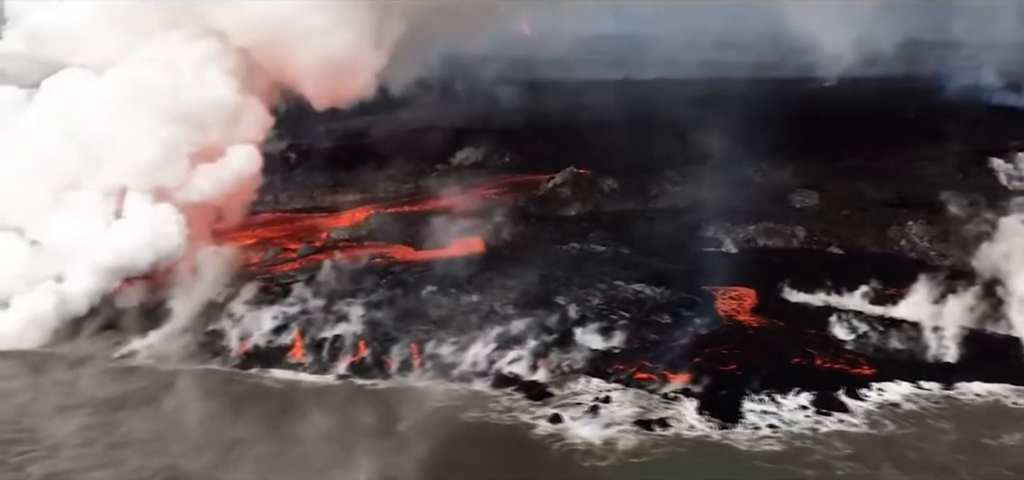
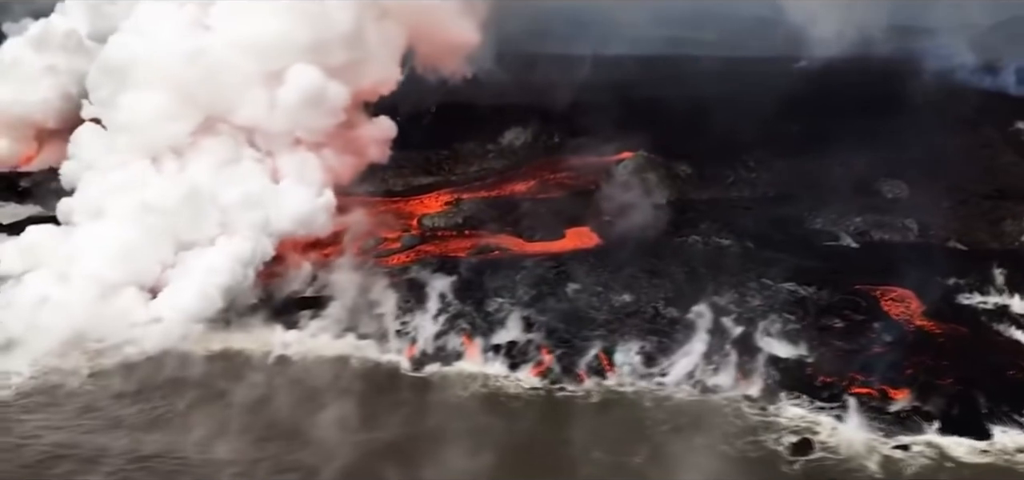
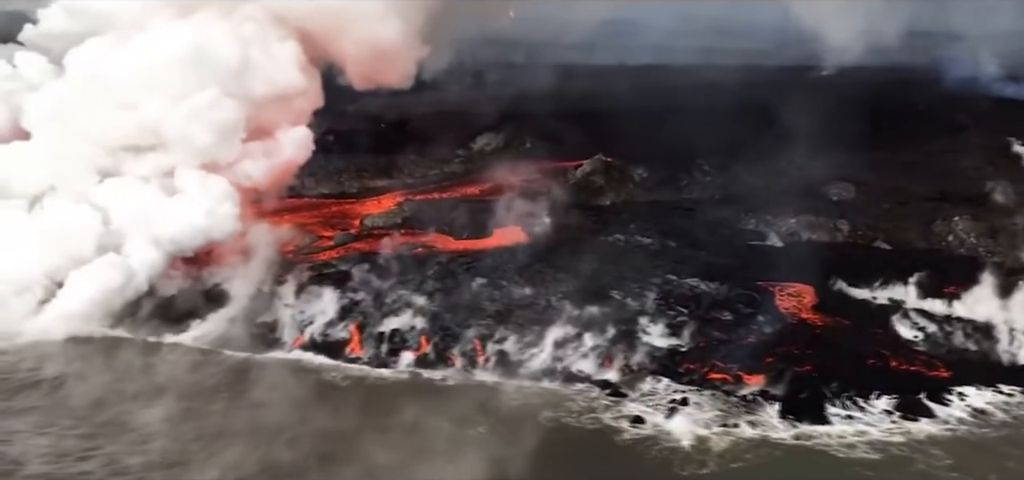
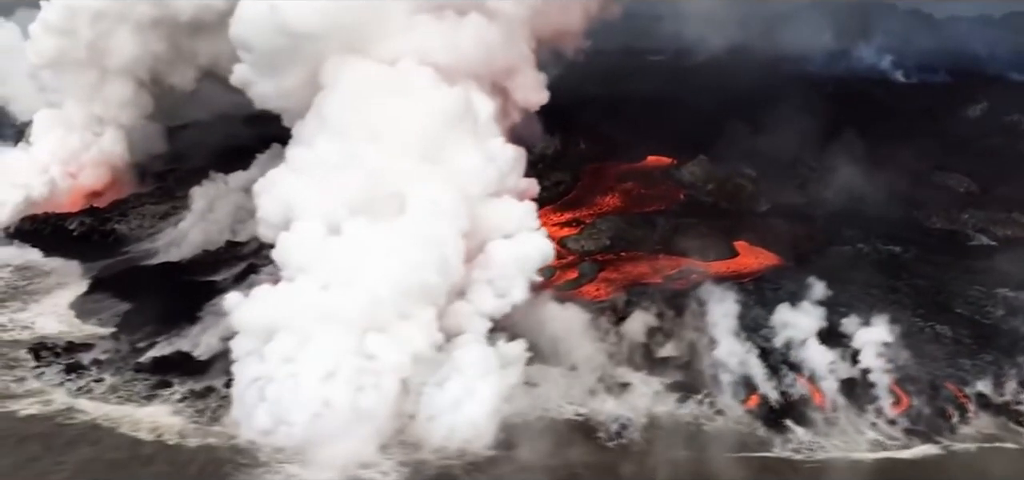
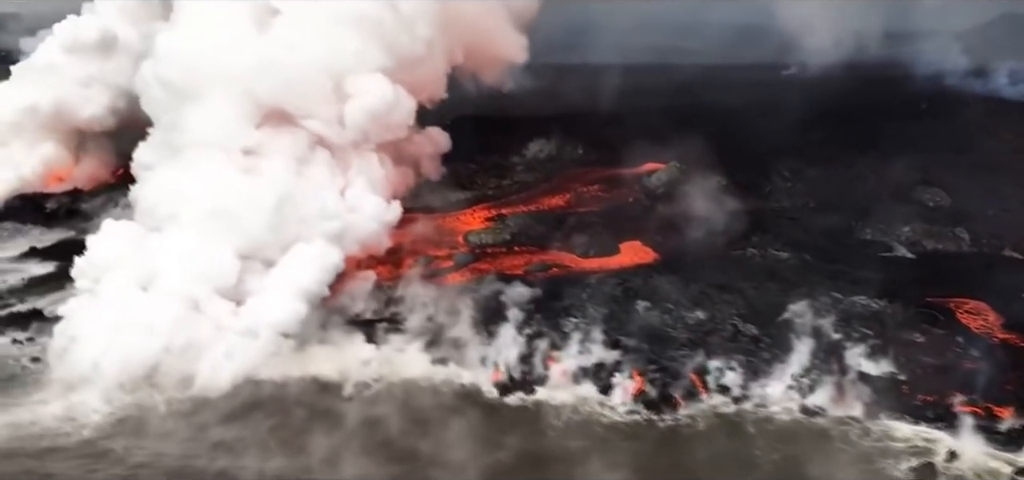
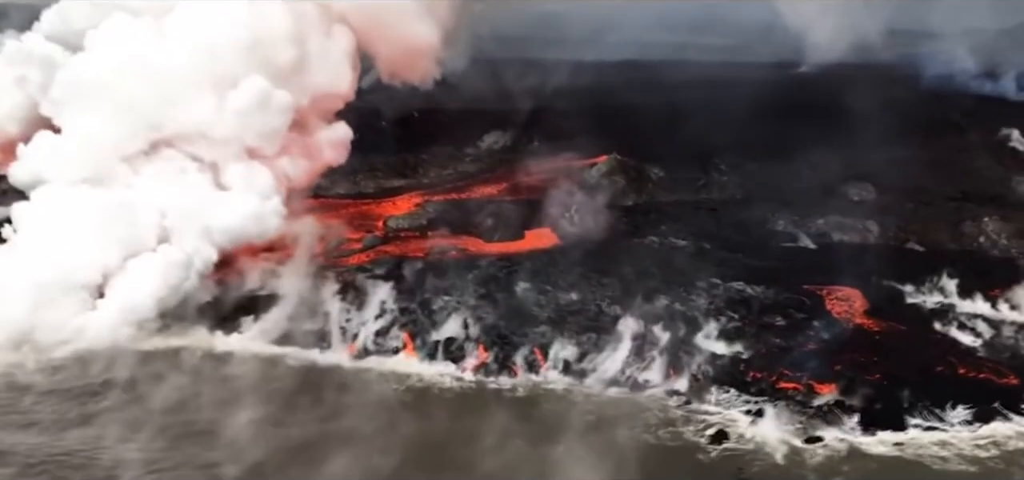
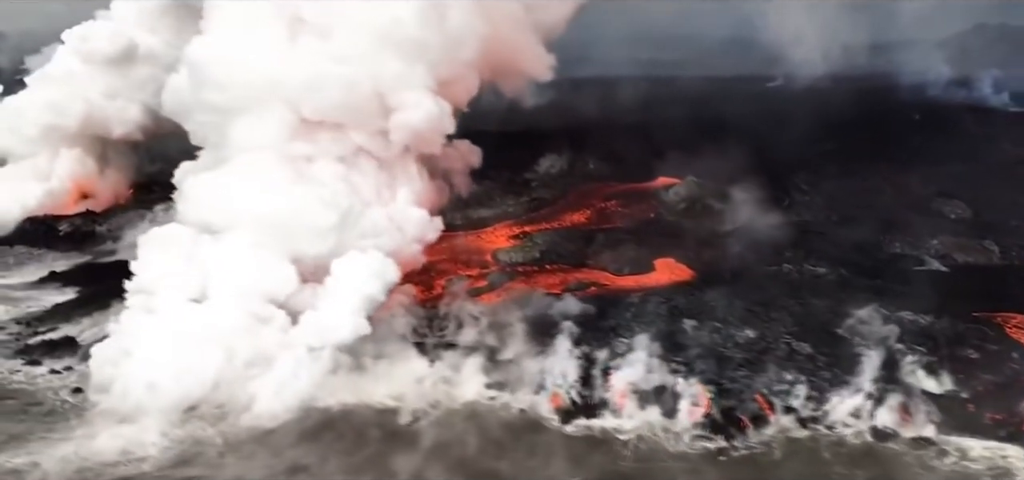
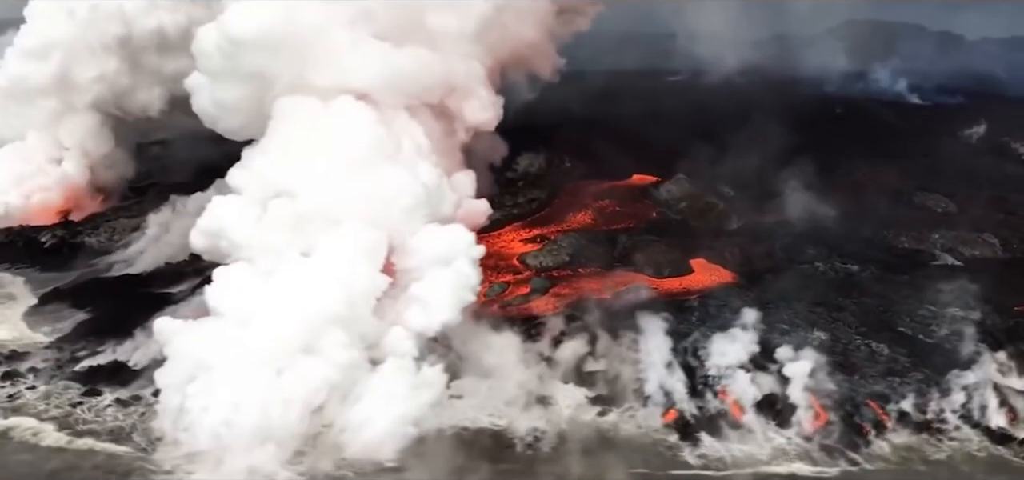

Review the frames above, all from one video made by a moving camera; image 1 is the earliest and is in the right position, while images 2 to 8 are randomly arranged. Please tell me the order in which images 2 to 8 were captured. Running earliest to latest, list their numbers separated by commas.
3, 6, 2, 5, 7, 8, 4
